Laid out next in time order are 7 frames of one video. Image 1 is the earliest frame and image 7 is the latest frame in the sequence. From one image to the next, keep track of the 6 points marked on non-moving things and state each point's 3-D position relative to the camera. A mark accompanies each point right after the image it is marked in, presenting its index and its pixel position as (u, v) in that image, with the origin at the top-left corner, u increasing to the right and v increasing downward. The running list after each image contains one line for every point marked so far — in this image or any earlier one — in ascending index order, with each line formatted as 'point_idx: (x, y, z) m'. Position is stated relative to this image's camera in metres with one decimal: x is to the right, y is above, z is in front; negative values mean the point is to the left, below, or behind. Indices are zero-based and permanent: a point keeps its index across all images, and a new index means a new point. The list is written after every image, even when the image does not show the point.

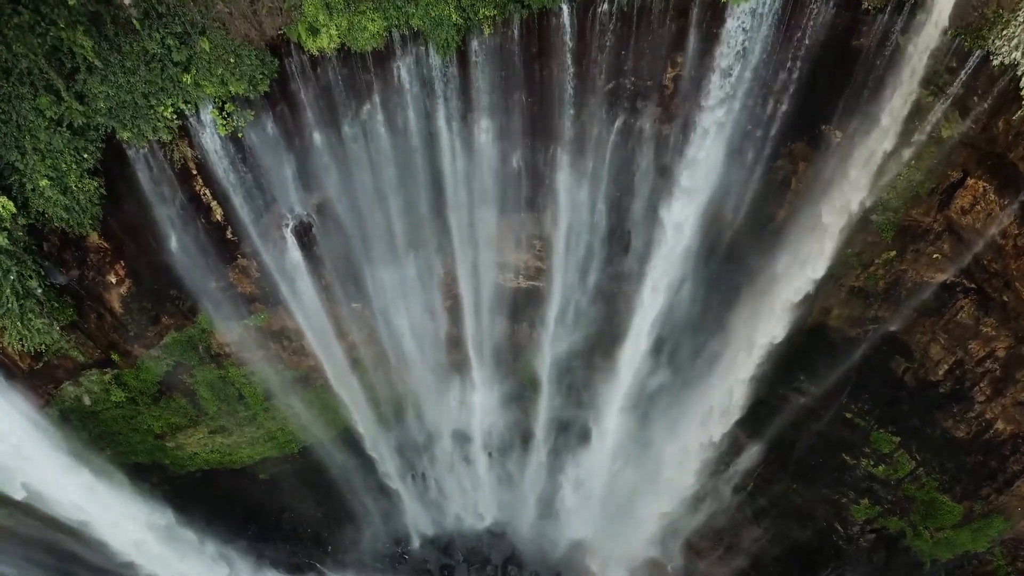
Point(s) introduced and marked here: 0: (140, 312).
0: (-5.9, -0.3, +10.1) m
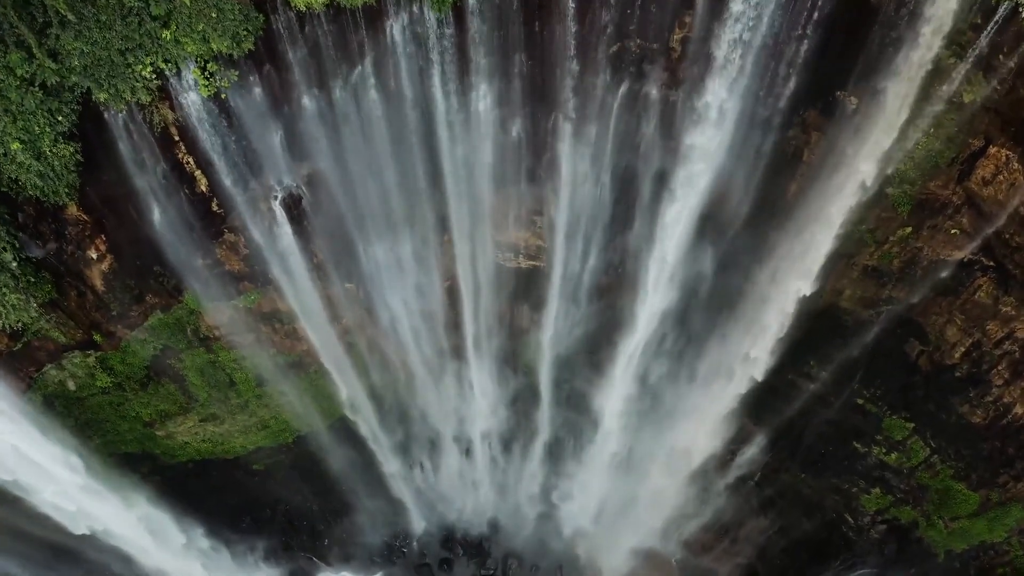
0: (-5.9, 0.0, +9.7) m
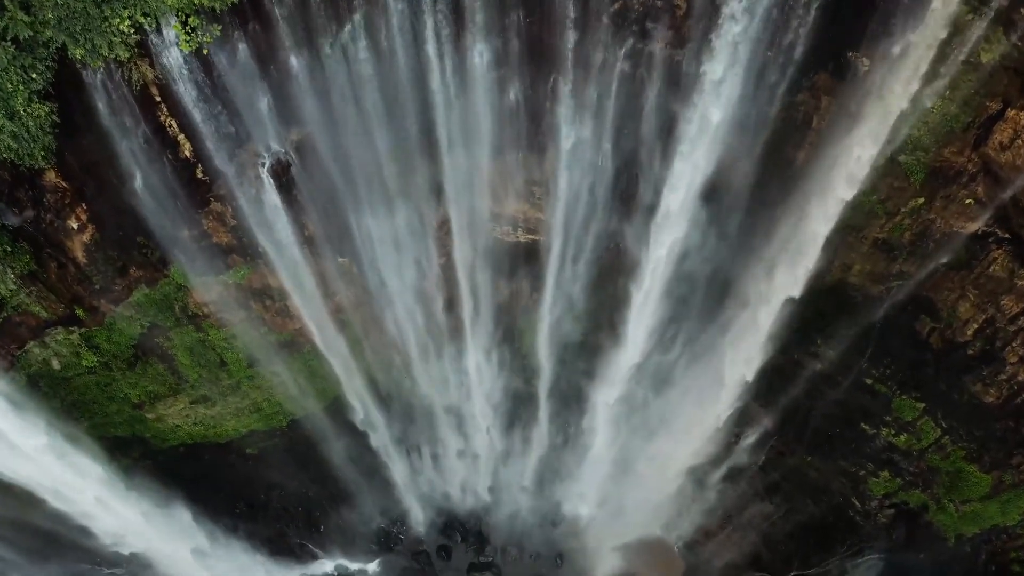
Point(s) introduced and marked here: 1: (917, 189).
0: (-5.9, +0.4, +9.4) m
1: (+5.6, +1.4, +9.0) m
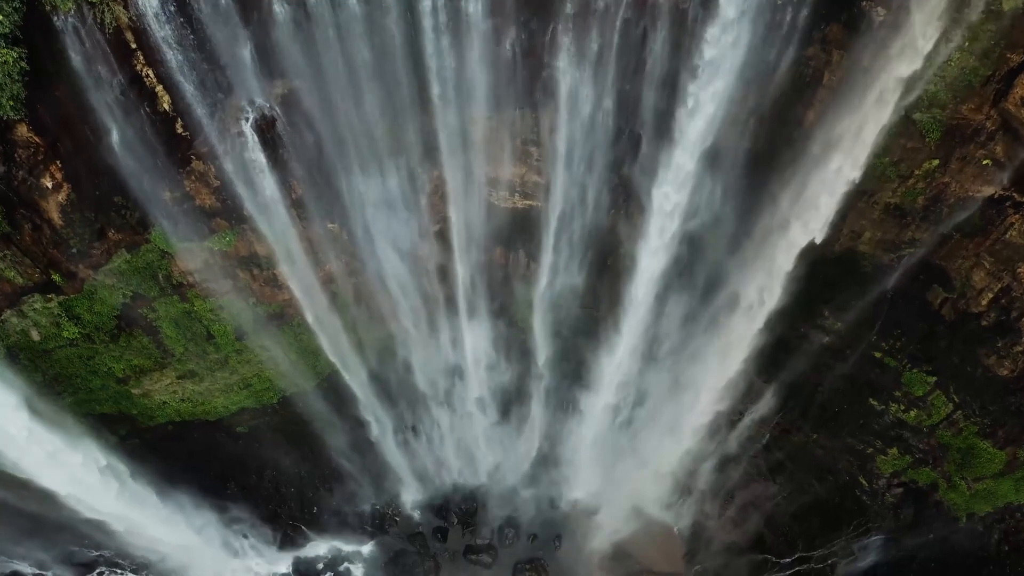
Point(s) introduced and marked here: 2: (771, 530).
0: (-6.0, +0.9, +9.0) m
1: (+5.6, +1.8, +8.6) m
2: (+5.0, -4.7, +12.5) m
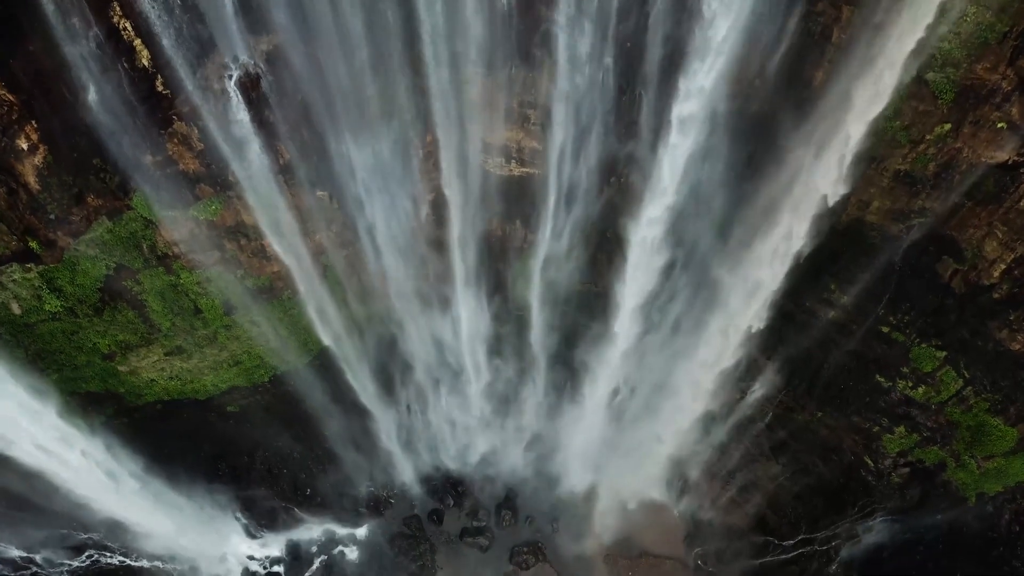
0: (-6.0, +1.3, +8.6) m
1: (+5.5, +2.3, +8.3) m
2: (+5.0, -4.2, +12.2) m
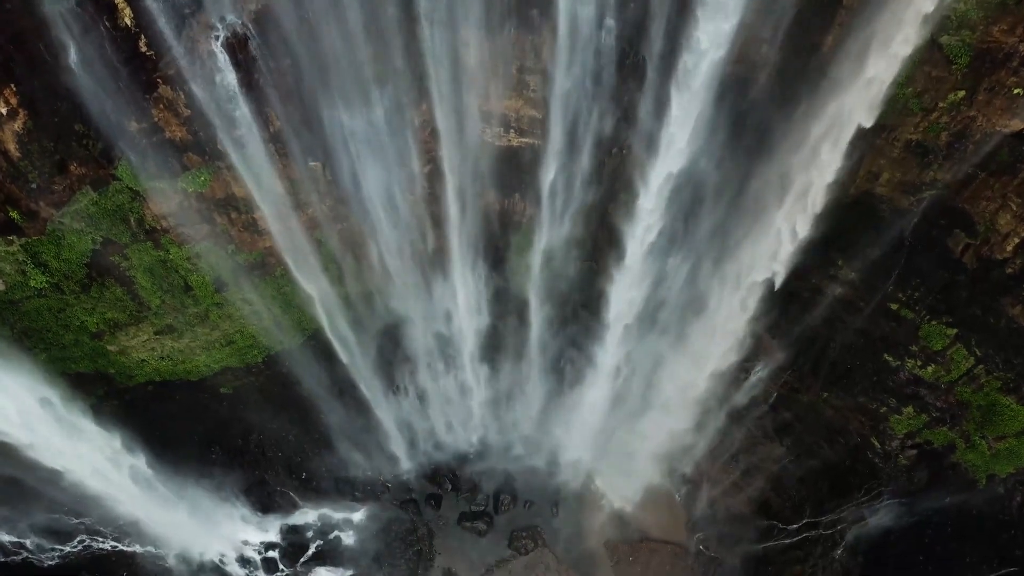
0: (-6.0, +1.7, +8.3) m
1: (+5.5, +2.6, +8.0) m
2: (+5.0, -3.8, +12.0) m
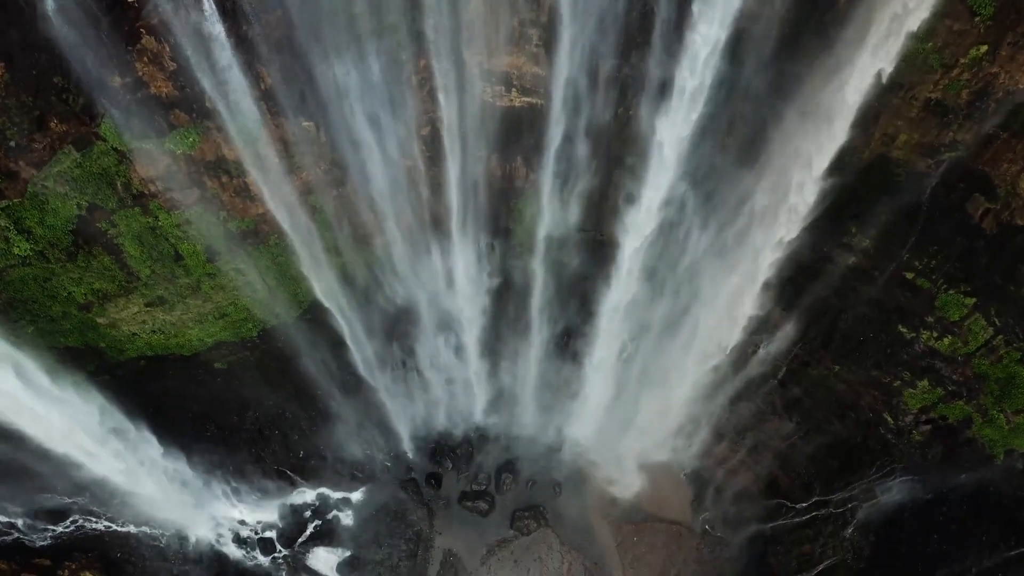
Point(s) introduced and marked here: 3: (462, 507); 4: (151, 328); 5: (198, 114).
0: (-6.0, +2.1, +8.0) m
1: (+5.5, +3.1, +7.6) m
2: (+5.0, -3.3, +11.7) m
3: (-0.9, -4.1, +12.0) m
4: (-5.9, -0.7, +10.6) m
5: (-4.2, +2.3, +8.7) m
